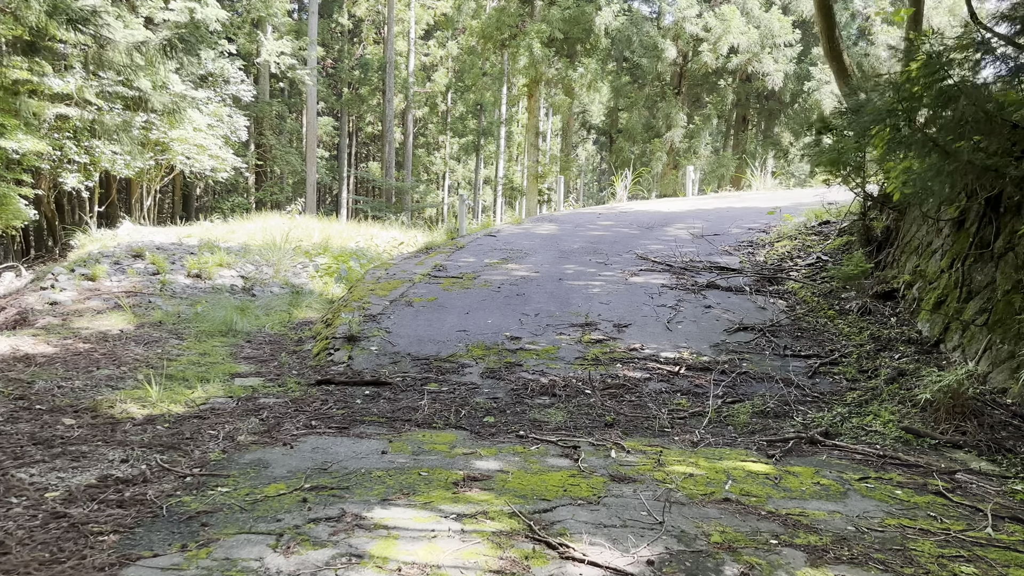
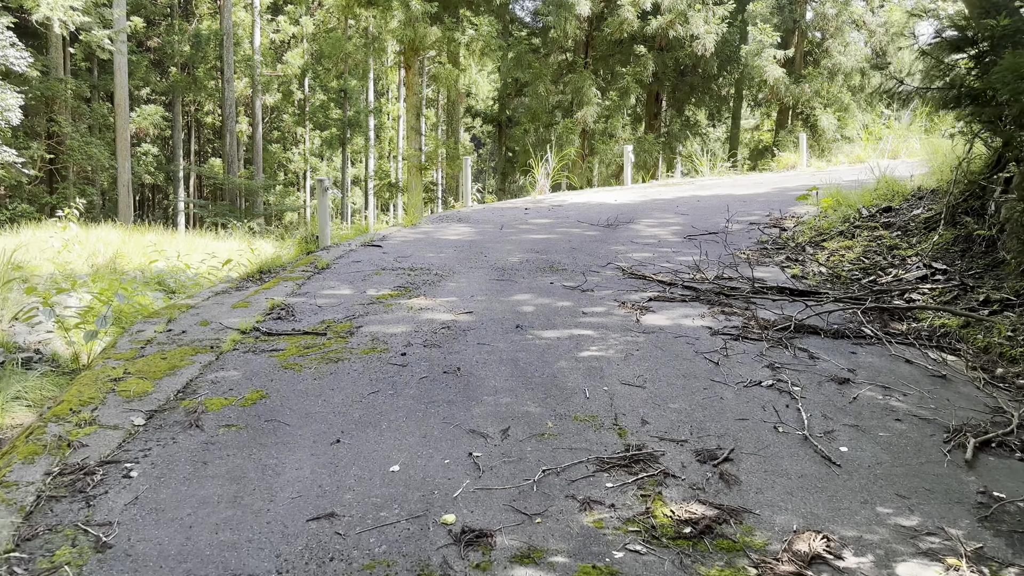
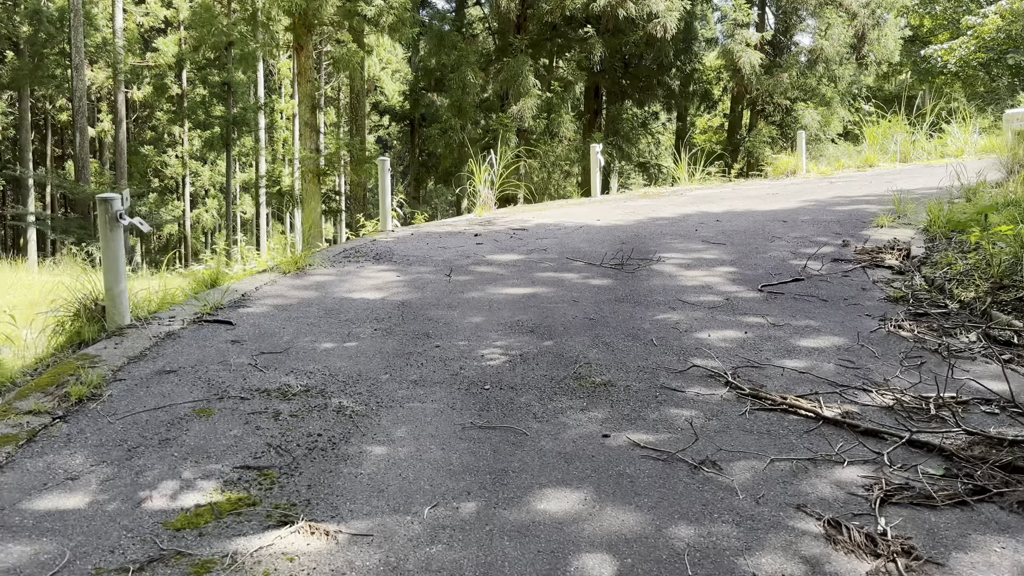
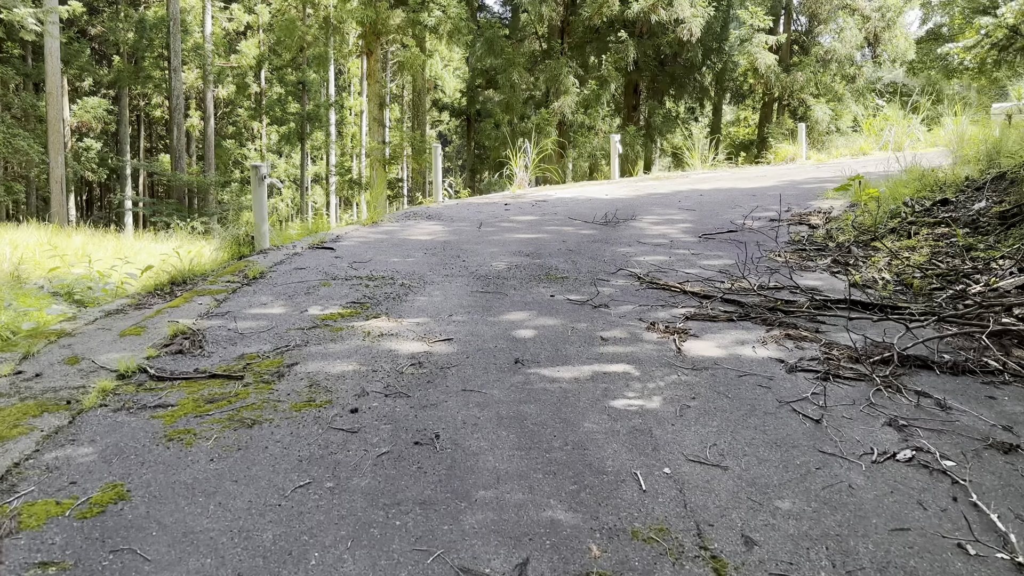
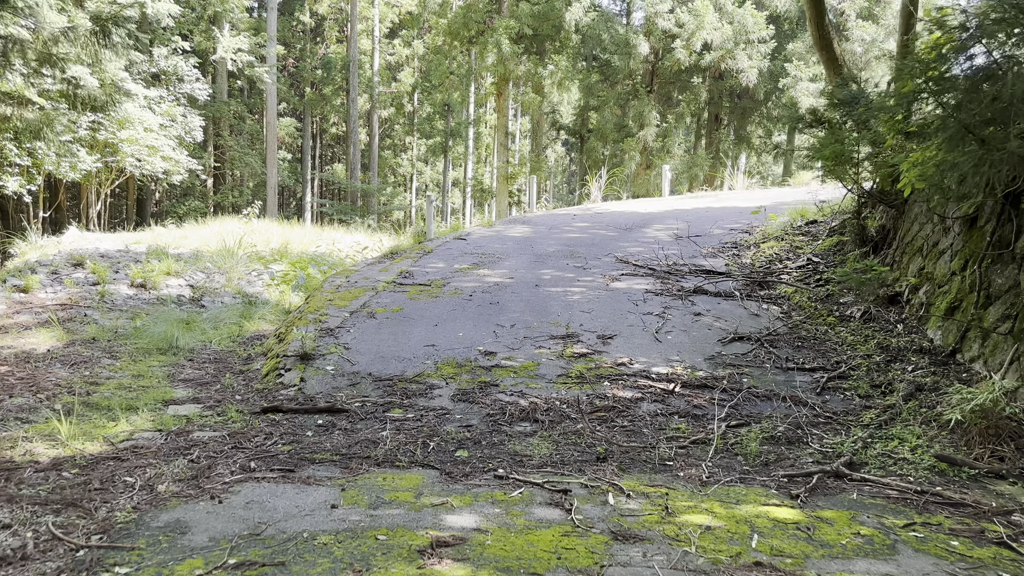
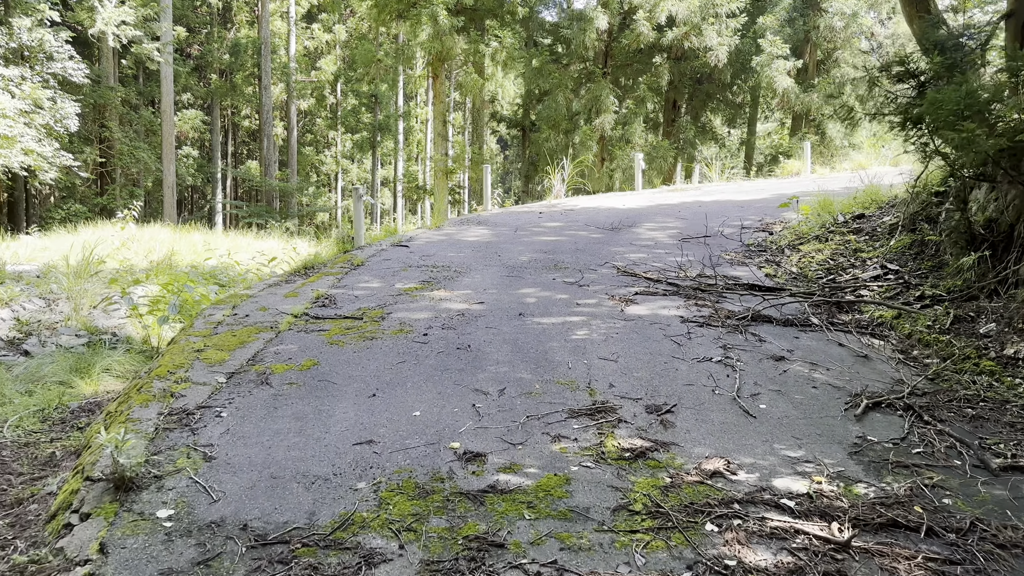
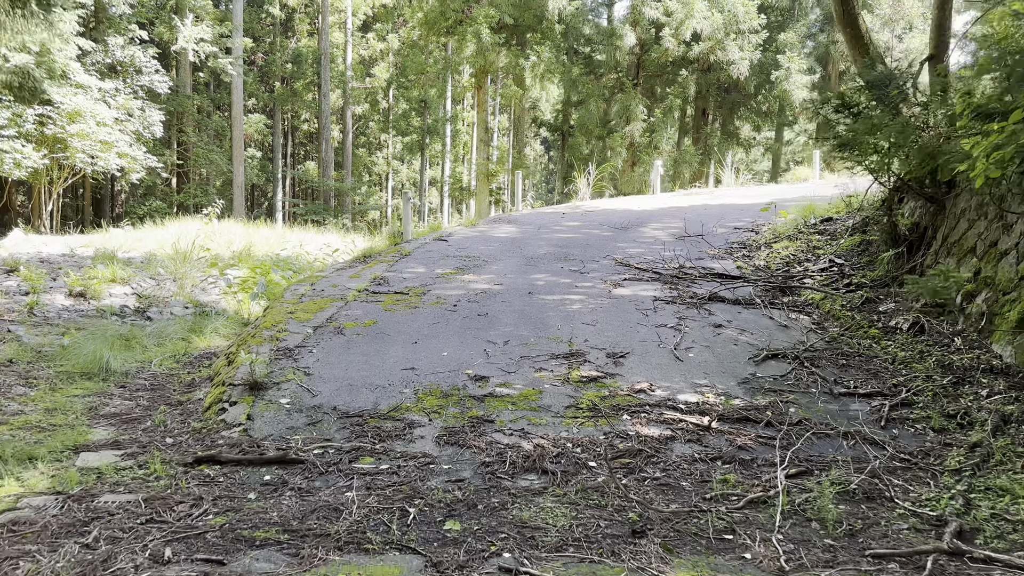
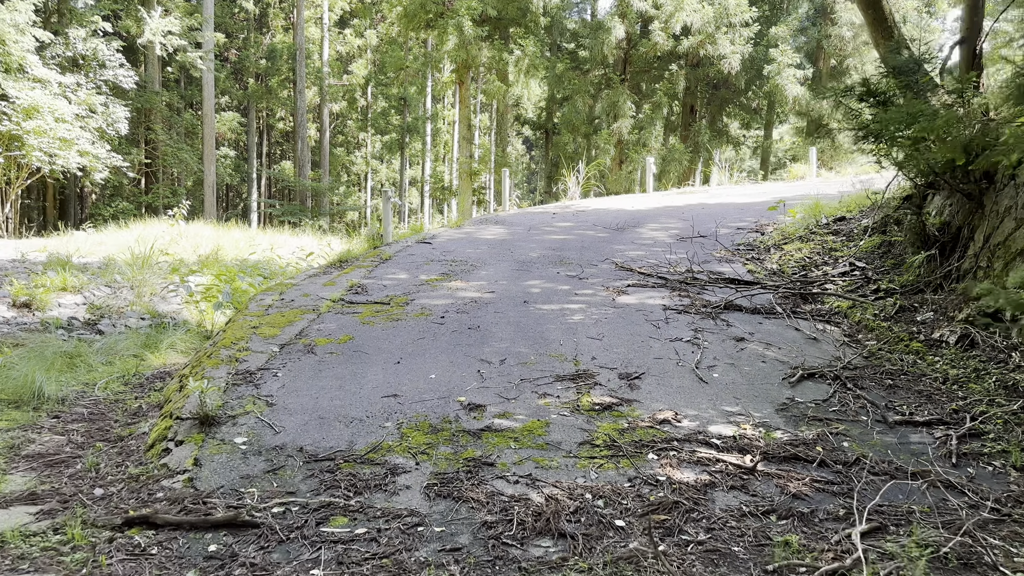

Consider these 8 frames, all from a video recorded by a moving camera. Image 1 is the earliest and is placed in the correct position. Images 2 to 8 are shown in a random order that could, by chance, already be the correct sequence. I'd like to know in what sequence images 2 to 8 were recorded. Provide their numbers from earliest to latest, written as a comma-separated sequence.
5, 7, 8, 6, 2, 4, 3
